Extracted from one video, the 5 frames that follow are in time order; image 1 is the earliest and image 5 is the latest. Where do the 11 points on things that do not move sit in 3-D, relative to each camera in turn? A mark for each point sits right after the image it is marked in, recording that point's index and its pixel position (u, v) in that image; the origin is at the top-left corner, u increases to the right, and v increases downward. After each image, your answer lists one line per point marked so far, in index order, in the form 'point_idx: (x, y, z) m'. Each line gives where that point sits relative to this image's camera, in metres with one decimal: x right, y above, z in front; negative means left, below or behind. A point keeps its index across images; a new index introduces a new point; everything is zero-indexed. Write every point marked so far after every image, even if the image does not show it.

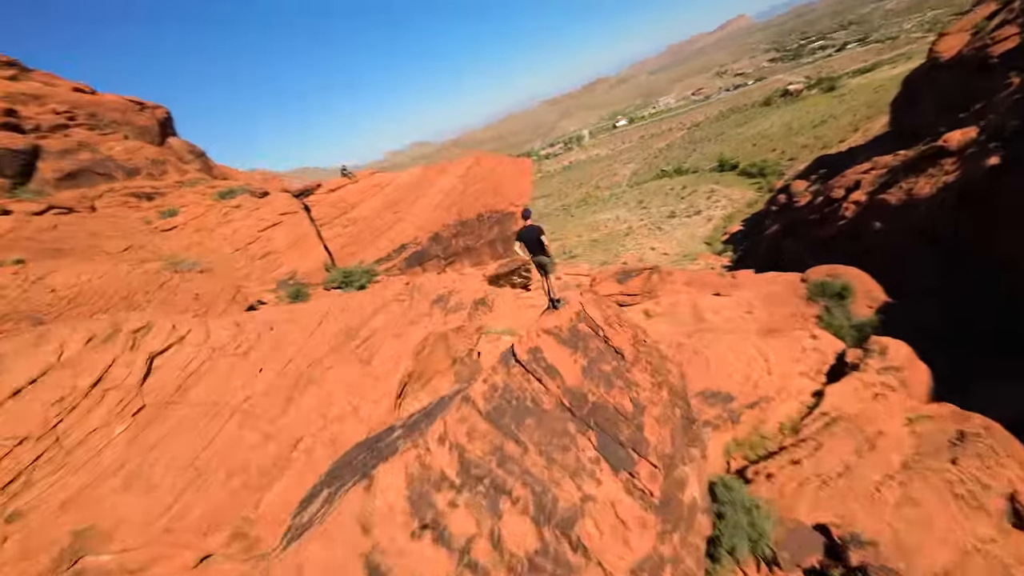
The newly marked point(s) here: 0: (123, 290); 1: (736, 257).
0: (-6.6, 0.0, +8.1) m
1: (+6.2, +0.9, +12.7) m
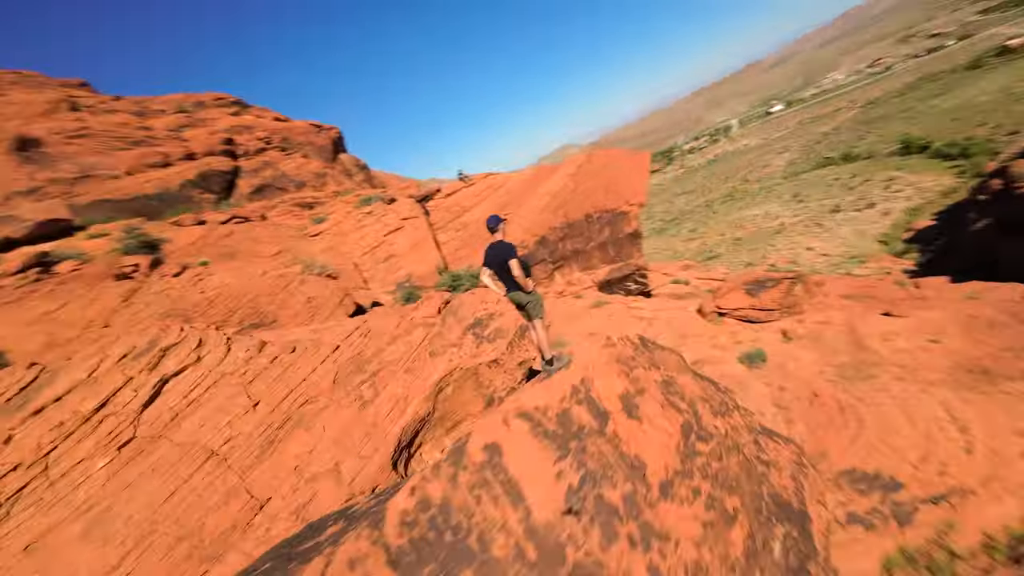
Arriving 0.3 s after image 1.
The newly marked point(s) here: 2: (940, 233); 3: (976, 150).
0: (-4.8, -0.1, +8.9) m
1: (+8.7, +0.6, +9.8) m
2: (+9.7, +1.2, +10.5) m
3: (+14.2, +4.2, +14.2) m
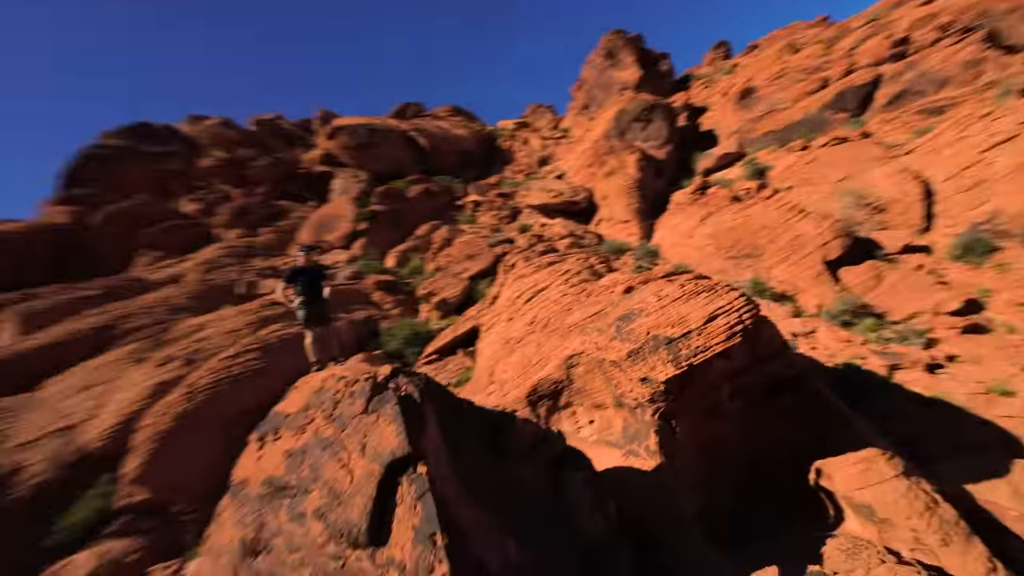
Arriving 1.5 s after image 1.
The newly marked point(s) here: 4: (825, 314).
0: (+4.8, +1.2, +9.0) m
1: (+8.4, -1.2, -3.9) m
2: (+9.3, -0.7, -4.8) m
3: (+13.9, +1.3, -9.1) m
4: (+4.8, -0.4, +7.0) m
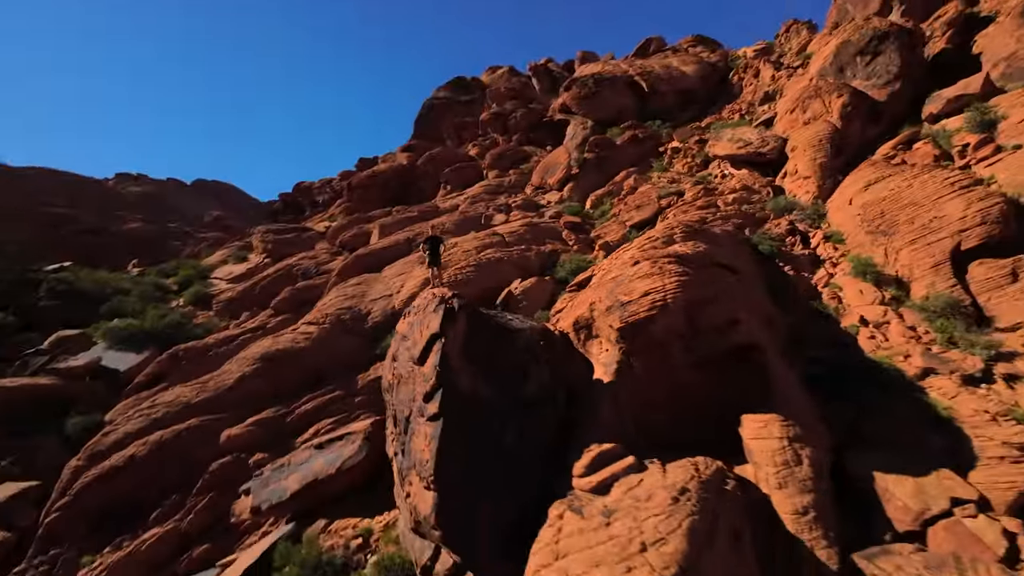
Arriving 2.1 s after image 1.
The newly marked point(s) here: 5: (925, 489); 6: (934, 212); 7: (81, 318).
0: (+7.2, +1.6, +8.2) m
1: (+3.5, -2.9, -4.1) m
2: (+3.8, -2.7, -5.4) m
3: (+5.6, -1.9, -11.7) m
4: (+6.1, -0.2, +6.8) m
5: (+4.0, -2.0, +4.5) m
6: (+7.0, +1.3, +7.7) m
7: (-17.3, -1.3, +18.8) m
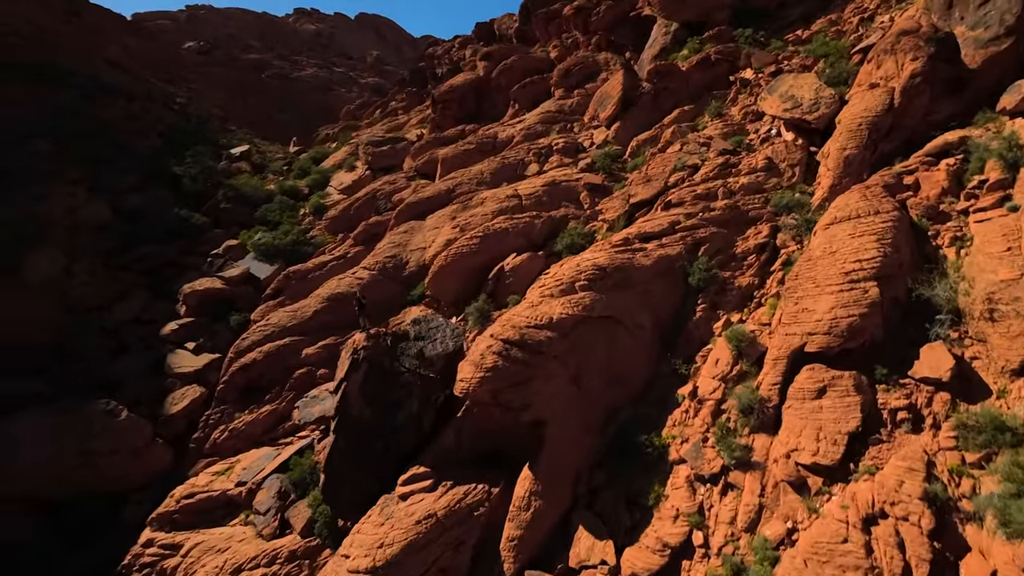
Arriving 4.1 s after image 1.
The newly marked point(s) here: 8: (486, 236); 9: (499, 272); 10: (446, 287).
0: (+5.6, +0.2, +8.2) m
1: (-1.8, -7.4, -0.4) m
2: (-1.9, -7.6, -1.7) m
3: (-2.0, -9.0, -8.2) m
4: (+4.0, -1.8, +7.9) m
5: (+1.3, -3.9, +7.0) m
6: (+5.2, -0.2, +7.9) m
7: (-14.7, +3.7, +25.5) m
8: (-0.9, +1.9, +16.7) m
9: (-0.4, +0.6, +15.9) m
10: (-2.3, +0.1, +16.6) m
